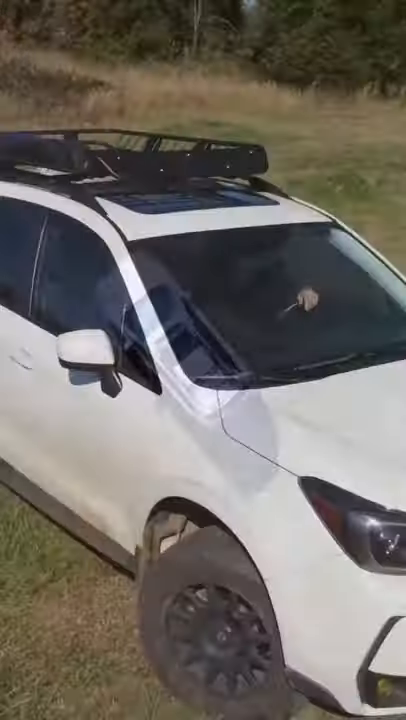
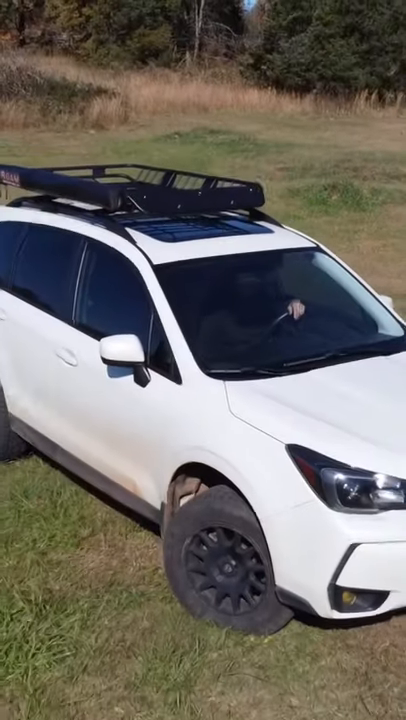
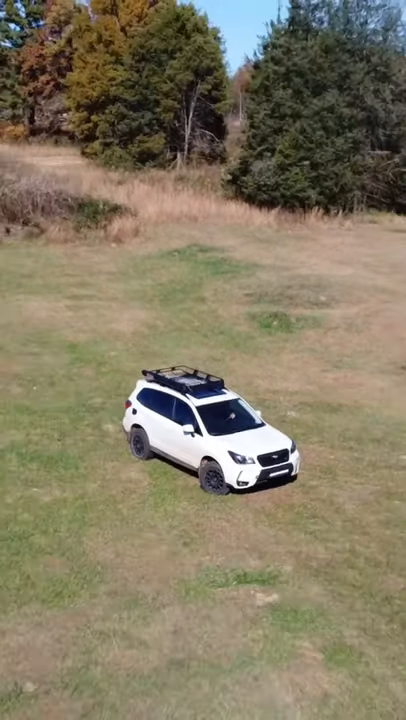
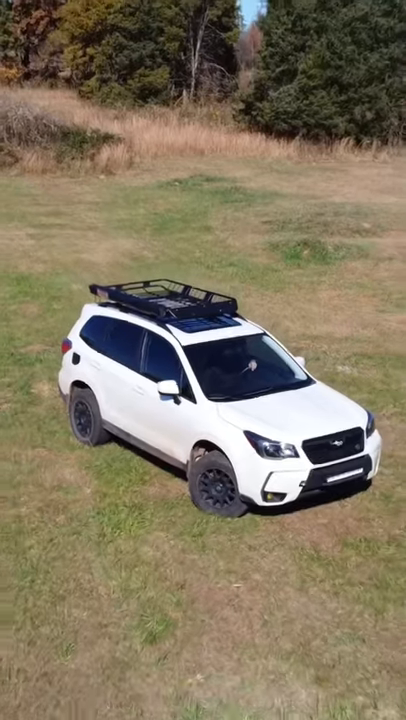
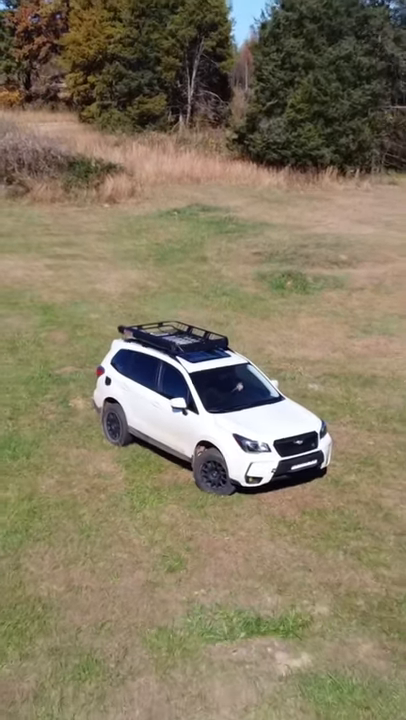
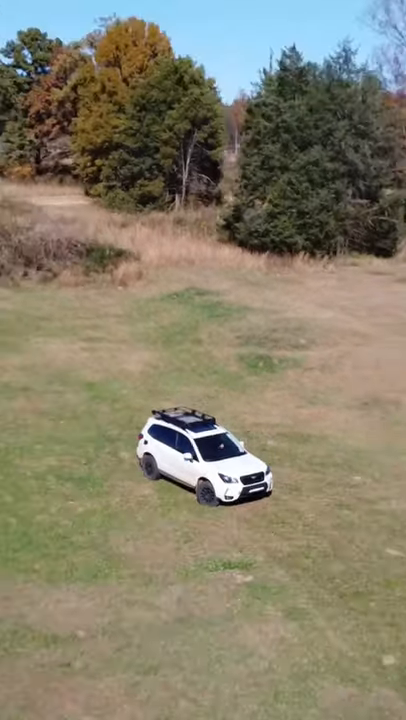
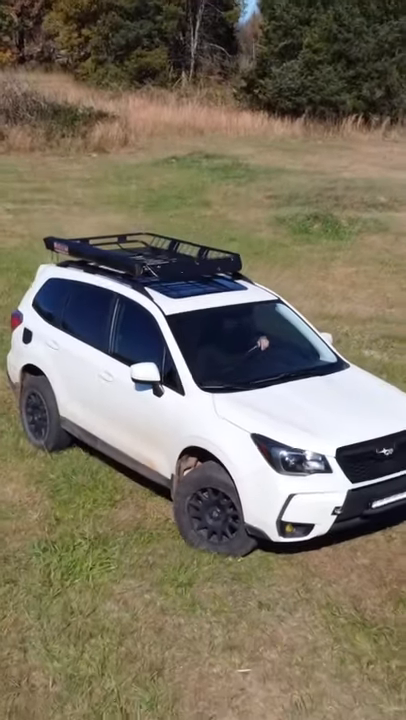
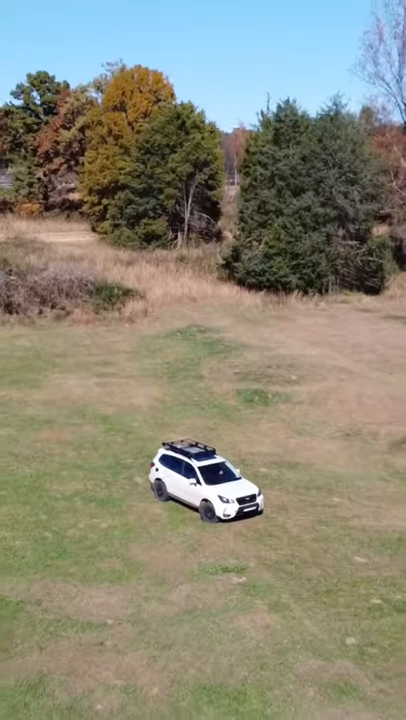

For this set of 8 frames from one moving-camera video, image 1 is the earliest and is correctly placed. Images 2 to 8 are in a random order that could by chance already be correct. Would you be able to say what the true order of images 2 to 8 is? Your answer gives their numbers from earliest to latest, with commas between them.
2, 7, 4, 5, 3, 6, 8
